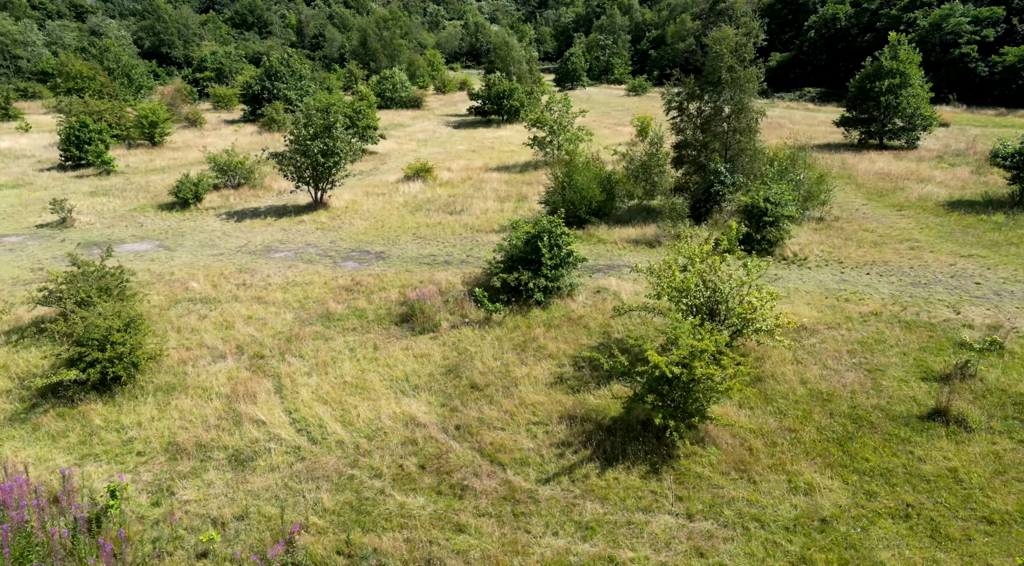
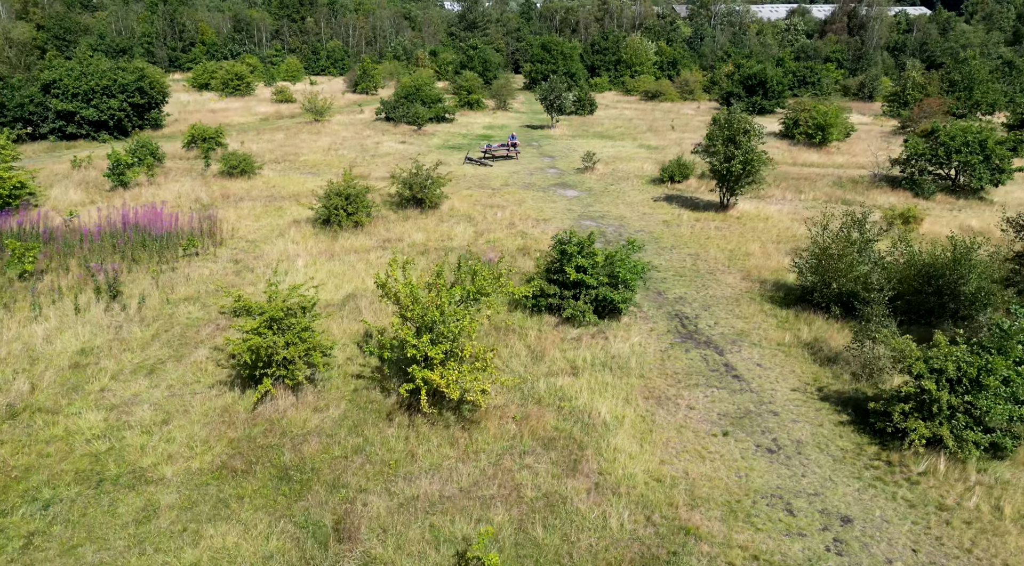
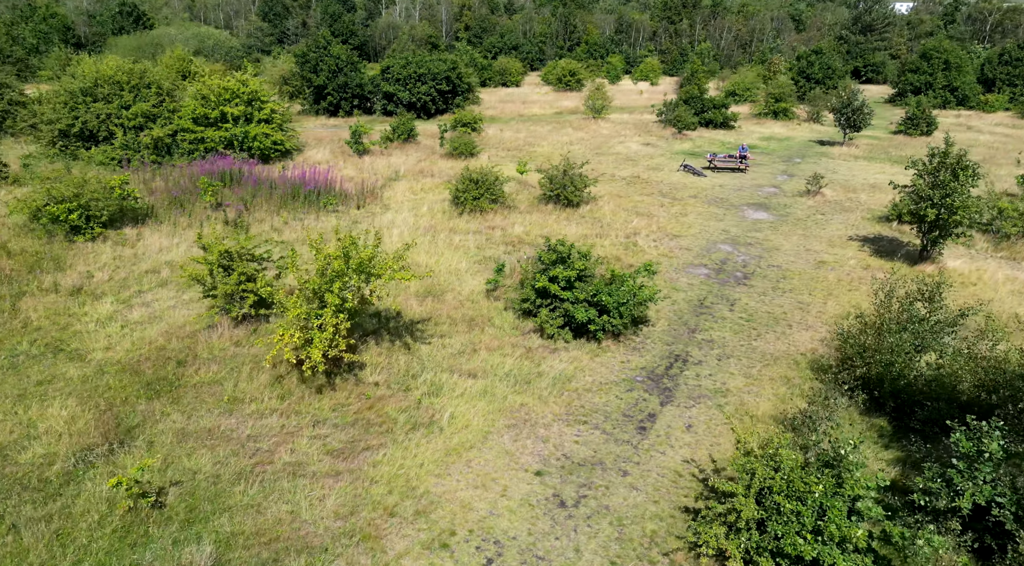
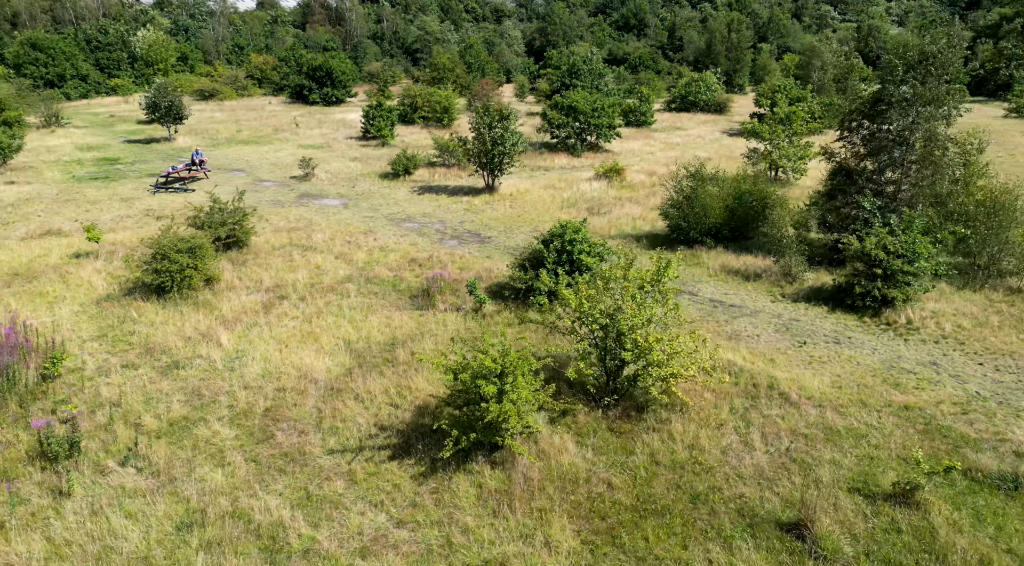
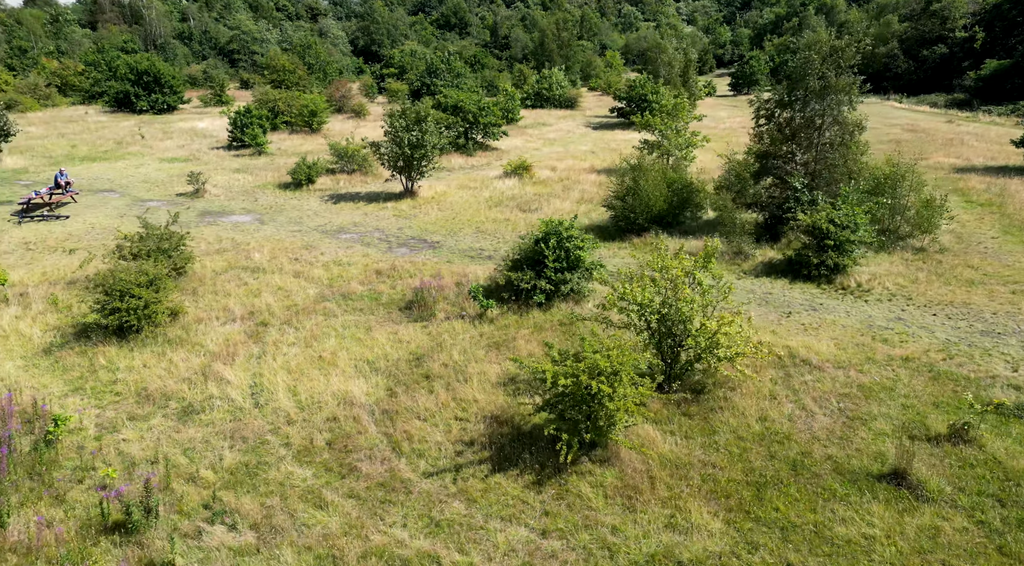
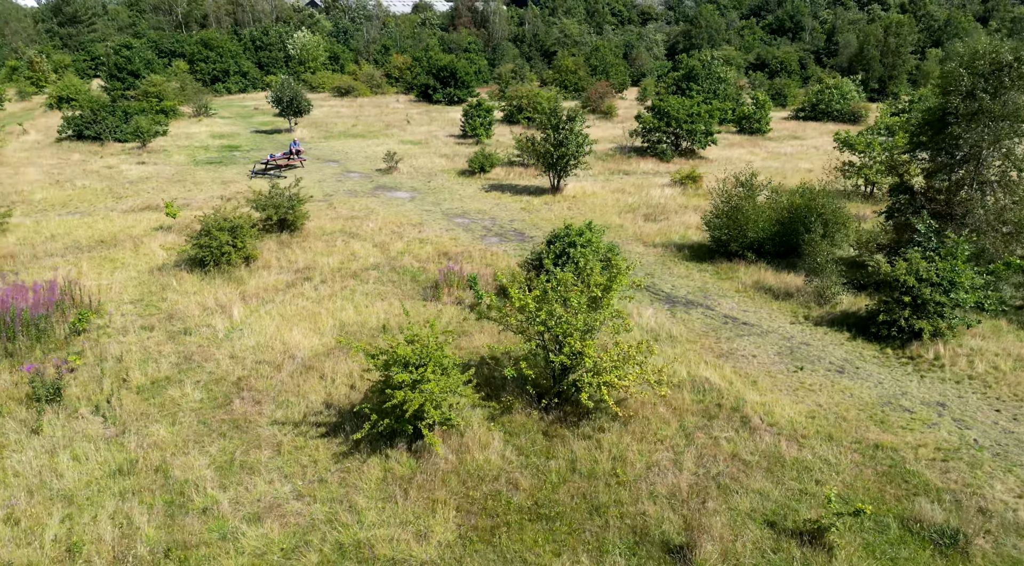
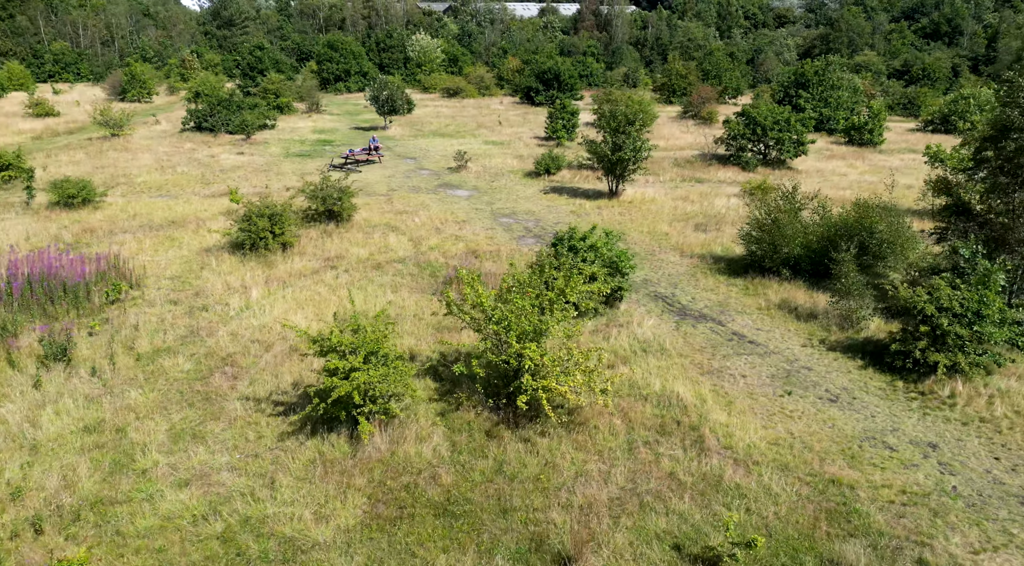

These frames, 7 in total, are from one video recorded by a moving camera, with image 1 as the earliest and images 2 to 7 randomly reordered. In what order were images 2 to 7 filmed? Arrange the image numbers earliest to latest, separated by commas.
5, 4, 6, 7, 2, 3
